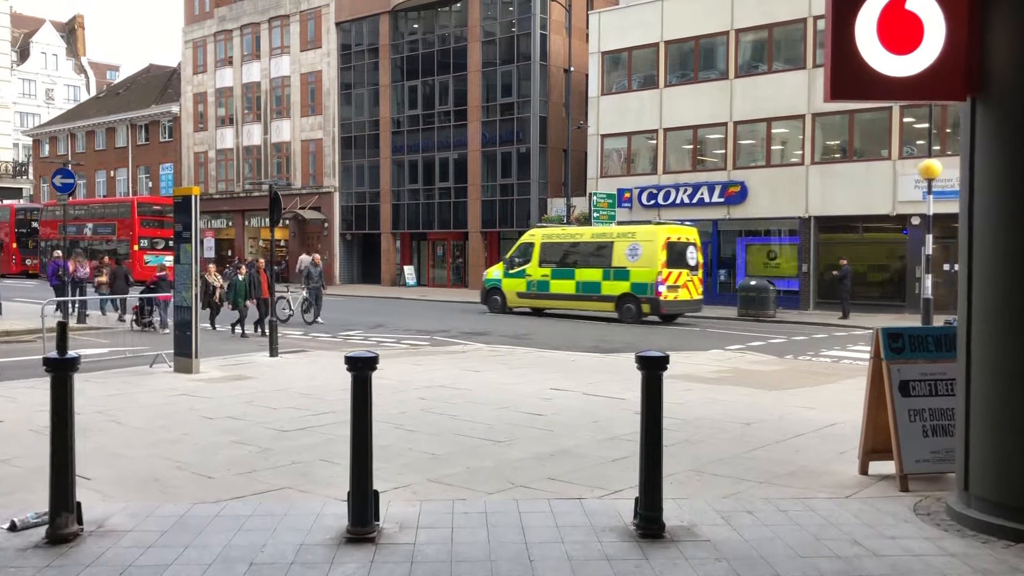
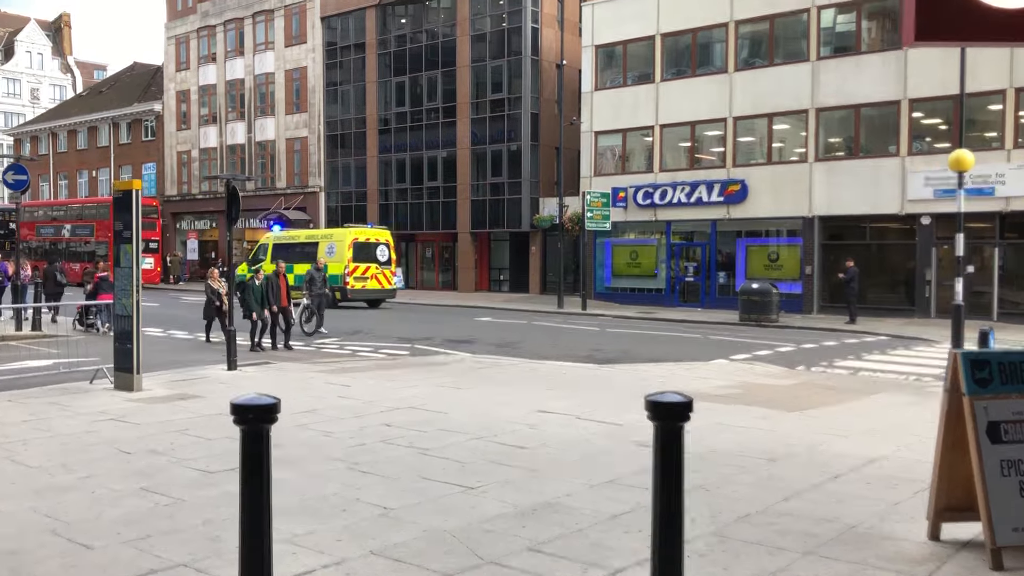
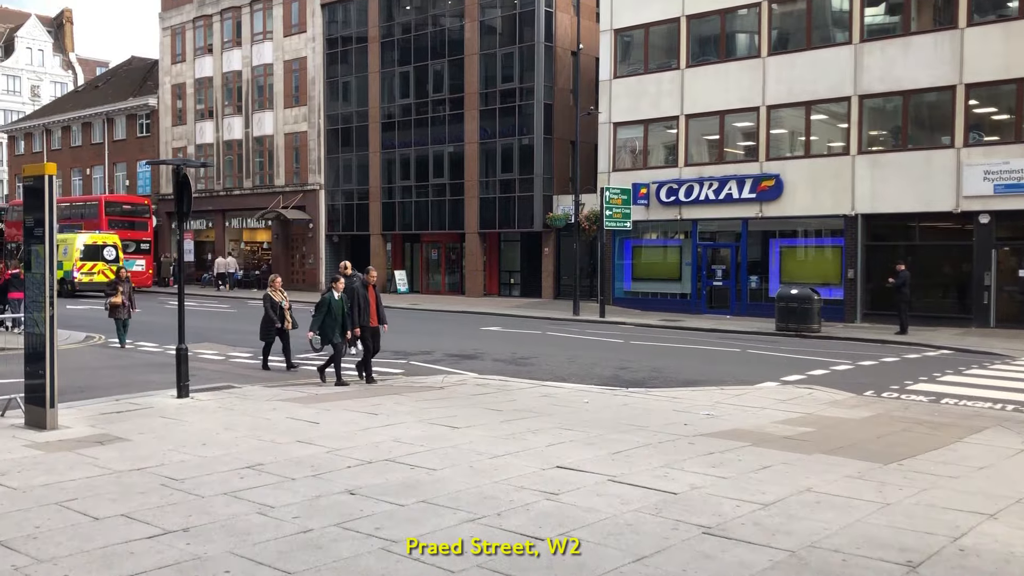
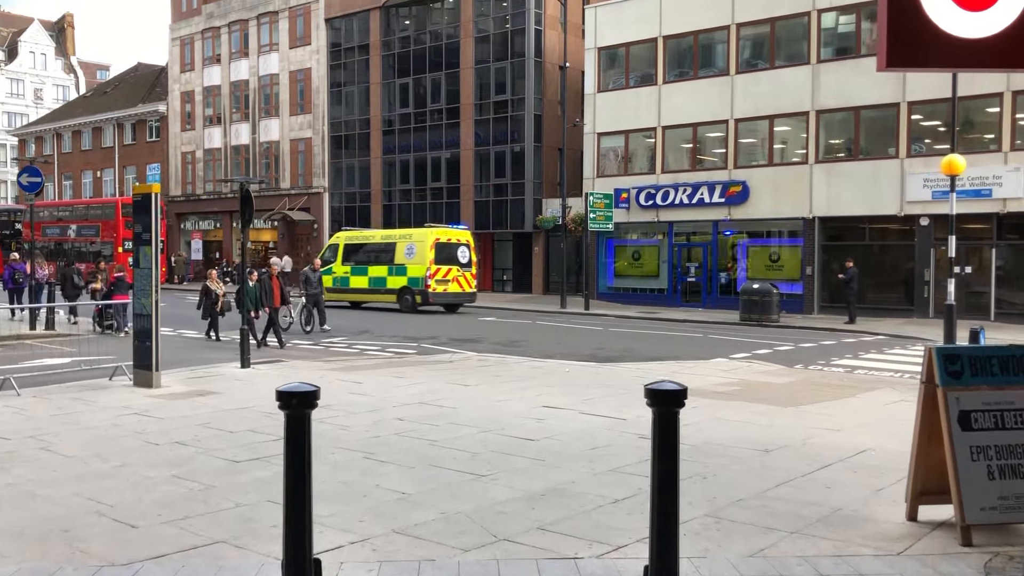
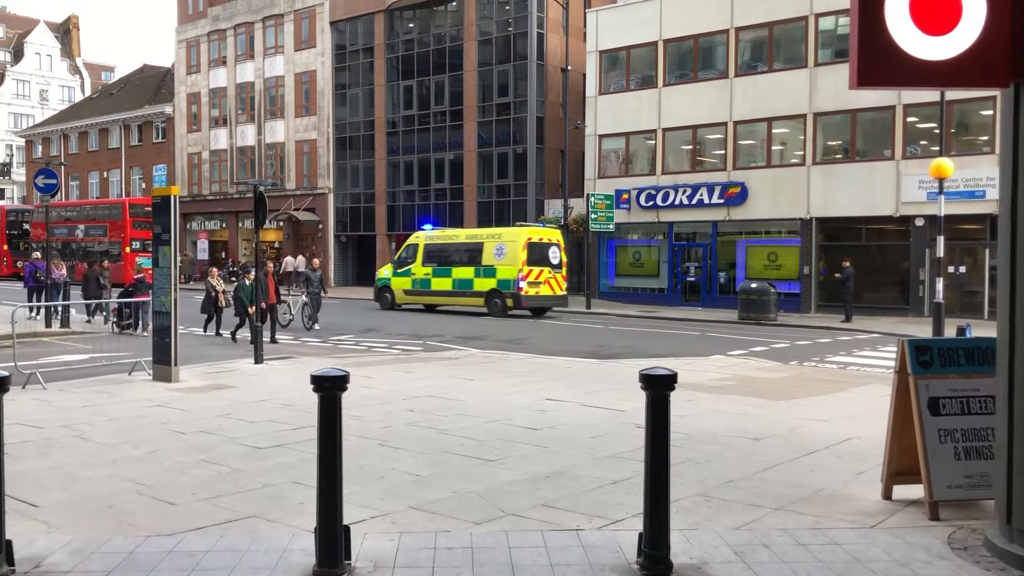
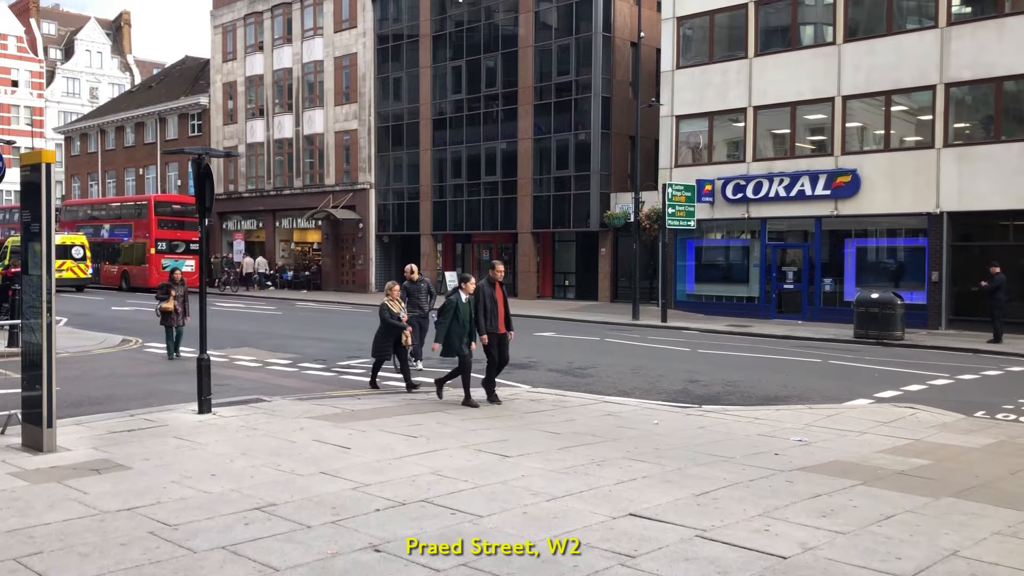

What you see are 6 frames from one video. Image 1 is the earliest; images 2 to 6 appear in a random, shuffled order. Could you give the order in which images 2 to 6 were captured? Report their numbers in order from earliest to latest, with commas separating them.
5, 4, 2, 3, 6
